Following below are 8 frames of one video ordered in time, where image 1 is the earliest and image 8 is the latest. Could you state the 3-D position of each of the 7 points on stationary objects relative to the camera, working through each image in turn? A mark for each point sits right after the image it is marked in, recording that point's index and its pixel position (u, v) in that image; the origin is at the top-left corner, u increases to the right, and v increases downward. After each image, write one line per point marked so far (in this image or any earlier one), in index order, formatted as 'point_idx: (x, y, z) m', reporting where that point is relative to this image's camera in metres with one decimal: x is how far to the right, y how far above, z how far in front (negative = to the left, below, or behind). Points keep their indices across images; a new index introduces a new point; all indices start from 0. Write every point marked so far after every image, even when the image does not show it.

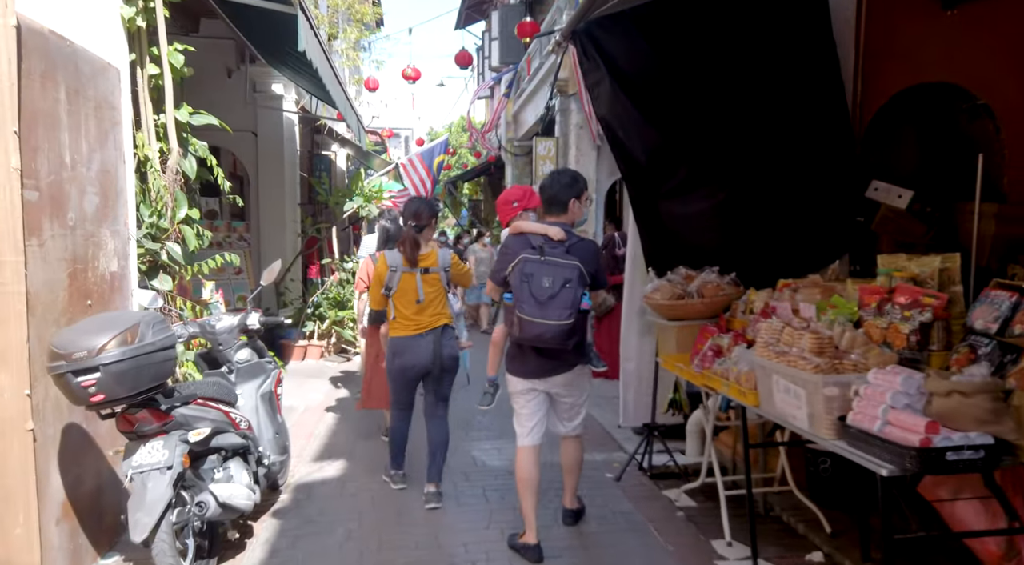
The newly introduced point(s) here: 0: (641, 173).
0: (+0.8, +0.7, +4.5) m
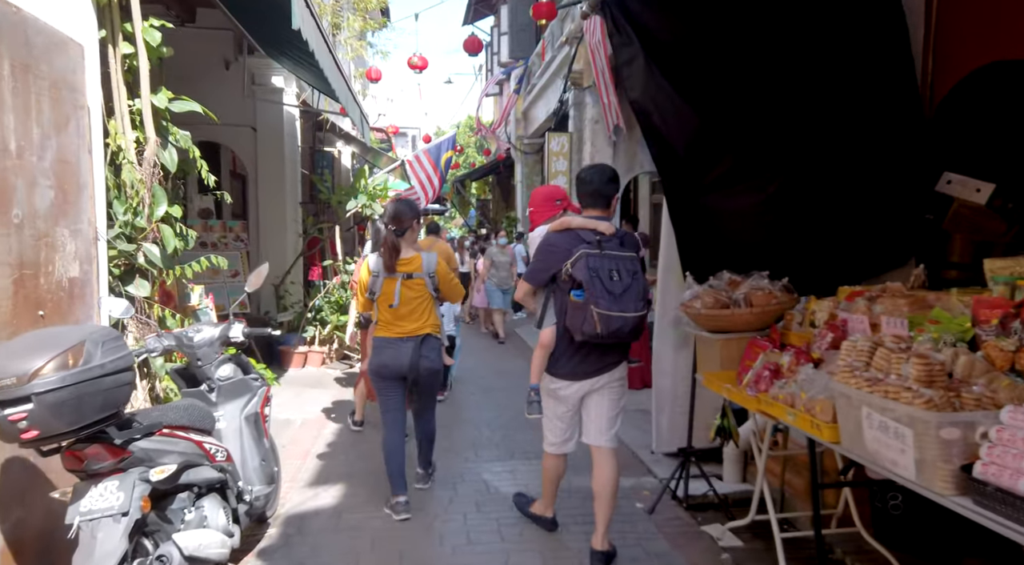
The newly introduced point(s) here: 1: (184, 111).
0: (+0.9, +0.6, +3.9) m
1: (-1.9, +1.0, +4.5) m
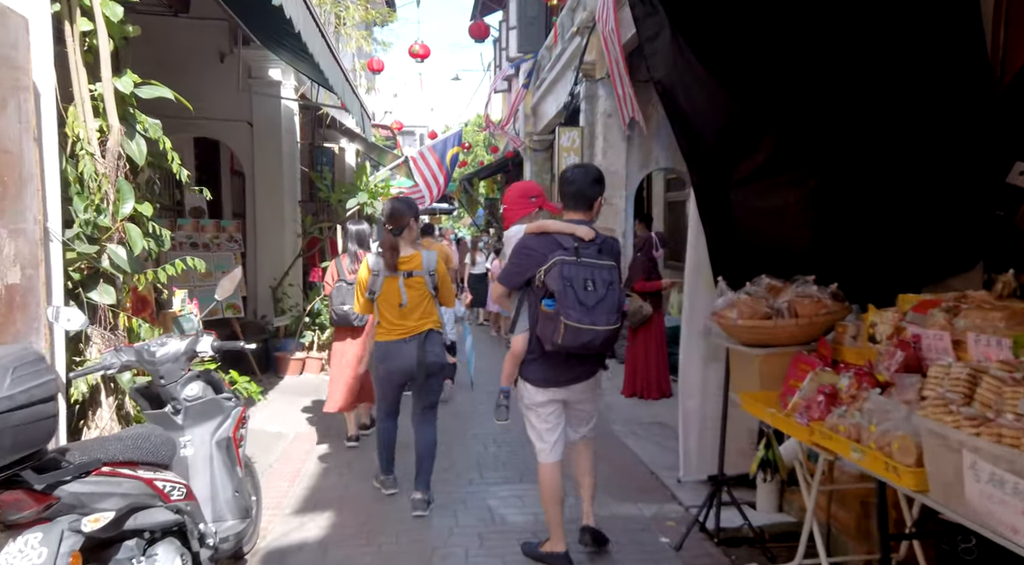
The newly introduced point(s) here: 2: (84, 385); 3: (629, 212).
0: (+0.9, +0.6, +3.4) m
1: (-1.9, +1.0, +4.0) m
2: (-2.2, -0.5, +3.9) m
3: (+1.6, +0.9, +10.3) m
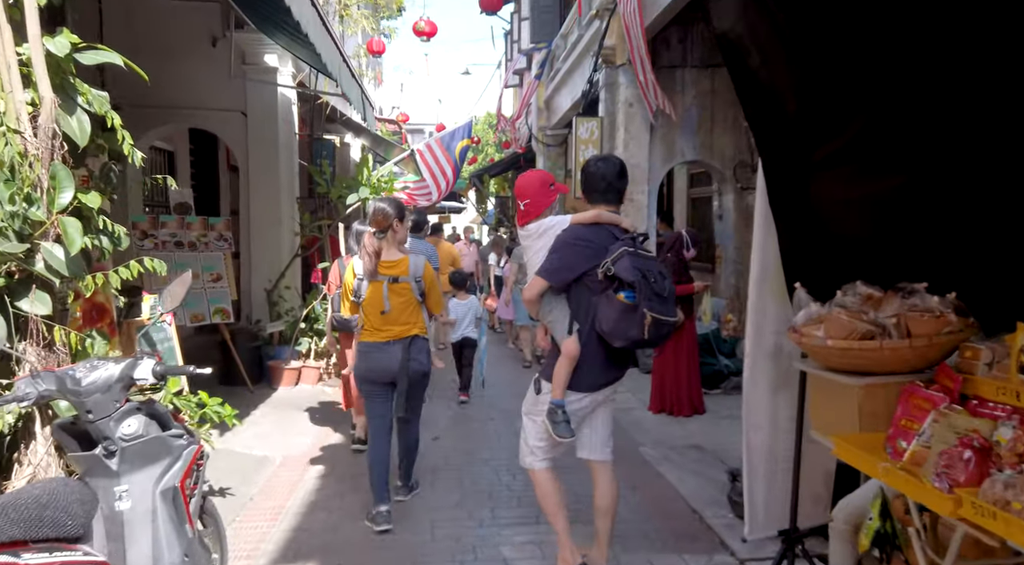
0: (+1.0, +0.6, +2.7) m
1: (-1.8, +1.0, +3.3) m
2: (-2.1, -0.5, +3.2) m
3: (+1.7, +0.9, +9.6) m
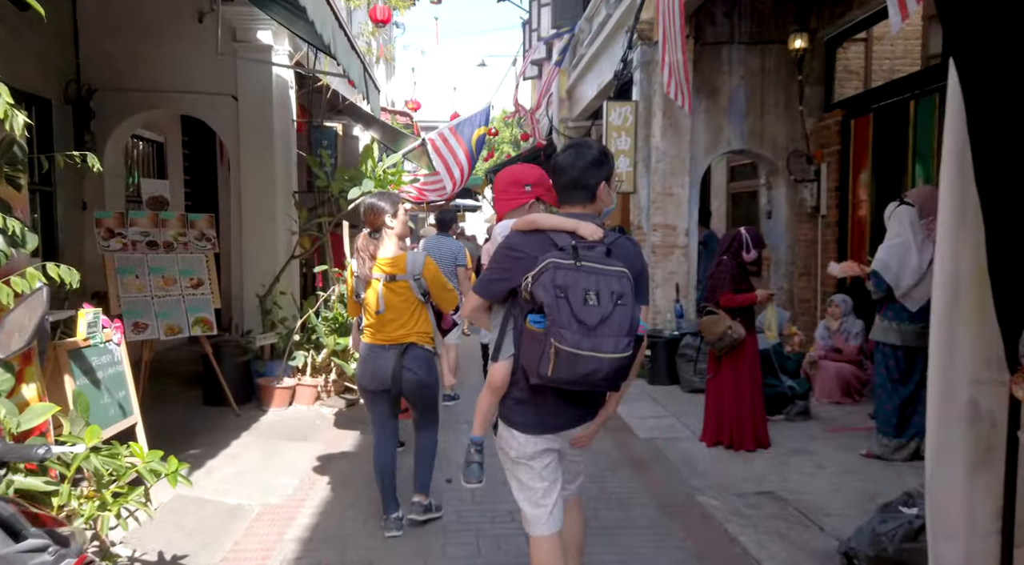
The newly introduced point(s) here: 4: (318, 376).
0: (+1.1, +0.5, +1.6) m
1: (-1.7, +0.9, +2.3) m
2: (-2.0, -0.6, +2.2) m
3: (+2.0, +0.8, +8.5) m
4: (-1.8, -0.9, +7.2) m
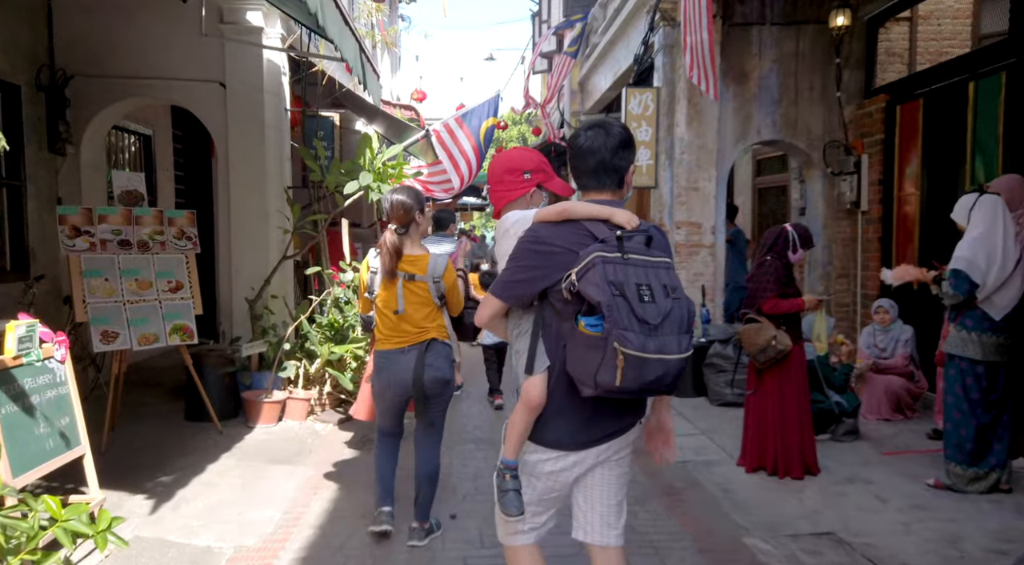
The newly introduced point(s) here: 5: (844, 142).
0: (+1.1, +0.5, +1.0) m
1: (-1.6, +0.9, +1.7) m
2: (-1.9, -0.6, +1.6) m
3: (+2.1, +0.8, +7.8) m
4: (-1.7, -0.9, +6.6) m
5: (+3.3, +1.4, +7.7) m
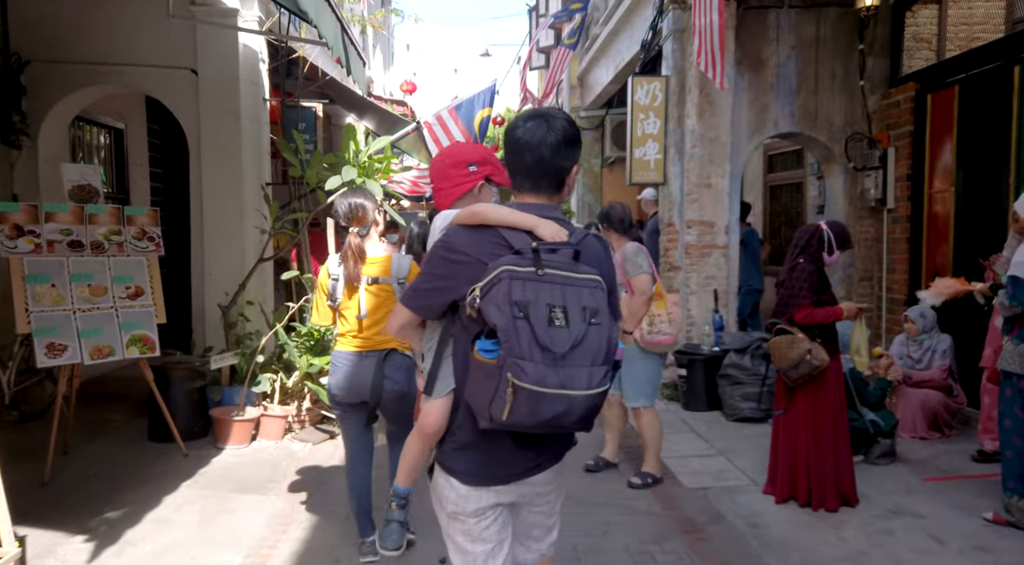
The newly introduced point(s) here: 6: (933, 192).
0: (+1.2, +0.5, +0.4) m
1: (-1.6, +0.8, +1.1) m
2: (-1.9, -0.7, +1.0) m
3: (+2.1, +0.8, +7.2) m
4: (-1.7, -0.9, +6.0) m
5: (+3.3, +1.4, +7.1) m
6: (+3.5, +0.8, +6.4) m
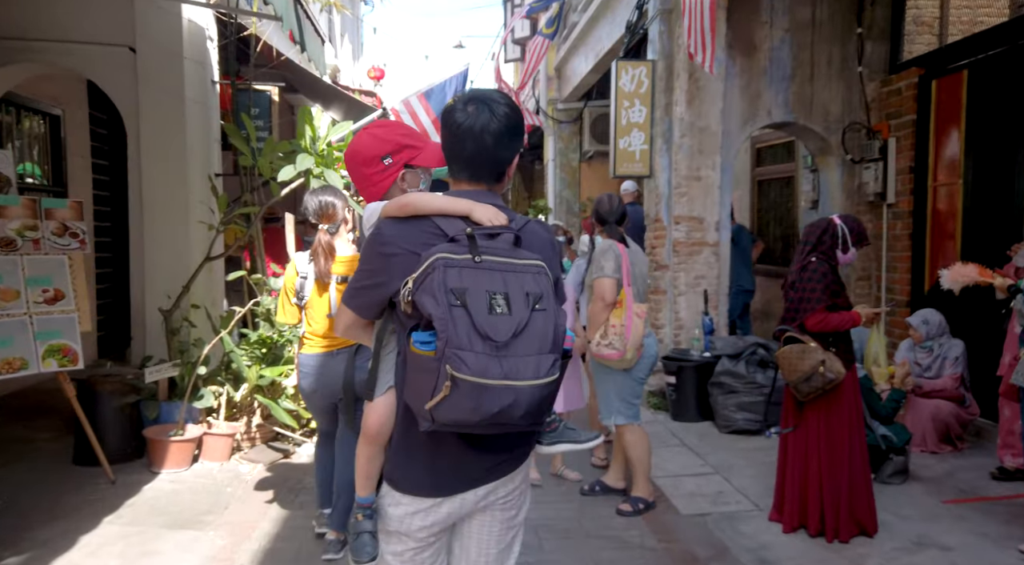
0: (+1.2, +0.4, -0.1) m
1: (-1.6, +0.8, +0.5) m
2: (-1.9, -0.7, +0.3) m
3: (+1.9, +0.8, +6.7) m
4: (-1.9, -1.0, +5.4) m
5: (+3.1, +1.4, +6.7) m
6: (+3.3, +0.8, +6.0) m
